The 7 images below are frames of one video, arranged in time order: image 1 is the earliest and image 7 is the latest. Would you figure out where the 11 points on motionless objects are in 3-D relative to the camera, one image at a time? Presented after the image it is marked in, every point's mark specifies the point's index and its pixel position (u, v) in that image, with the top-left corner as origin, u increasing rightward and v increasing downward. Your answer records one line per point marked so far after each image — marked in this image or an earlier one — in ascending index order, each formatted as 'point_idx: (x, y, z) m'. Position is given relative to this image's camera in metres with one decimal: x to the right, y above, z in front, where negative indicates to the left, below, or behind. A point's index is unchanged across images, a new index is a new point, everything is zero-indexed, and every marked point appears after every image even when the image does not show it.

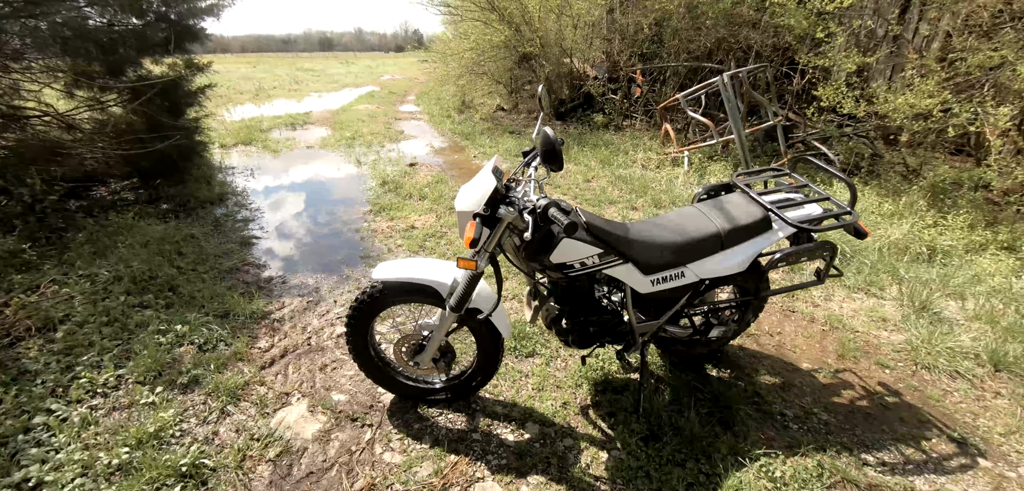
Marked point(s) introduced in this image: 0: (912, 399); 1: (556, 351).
0: (+2.3, -0.9, +2.7) m
1: (+0.3, -0.6, +2.9) m
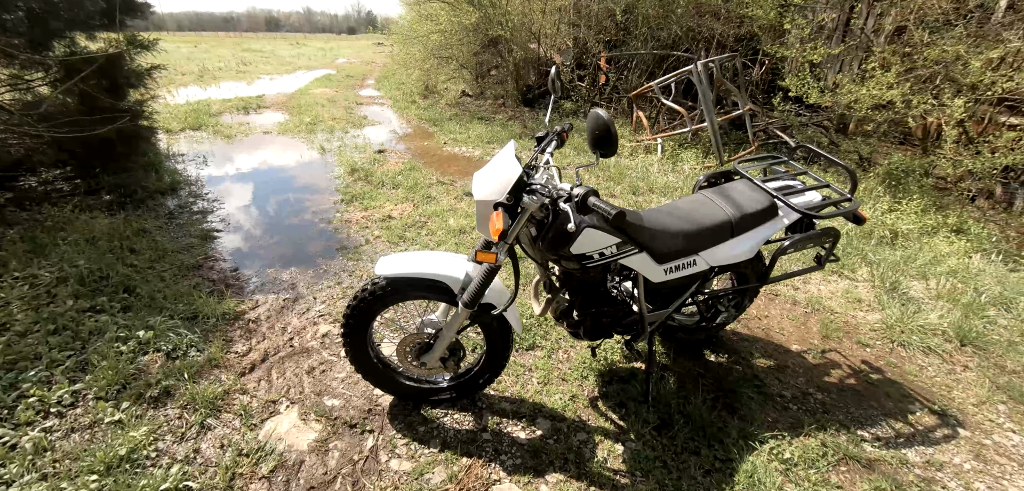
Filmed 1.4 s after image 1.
0: (+2.3, -0.8, +2.9) m
1: (+0.3, -0.6, +2.8) m
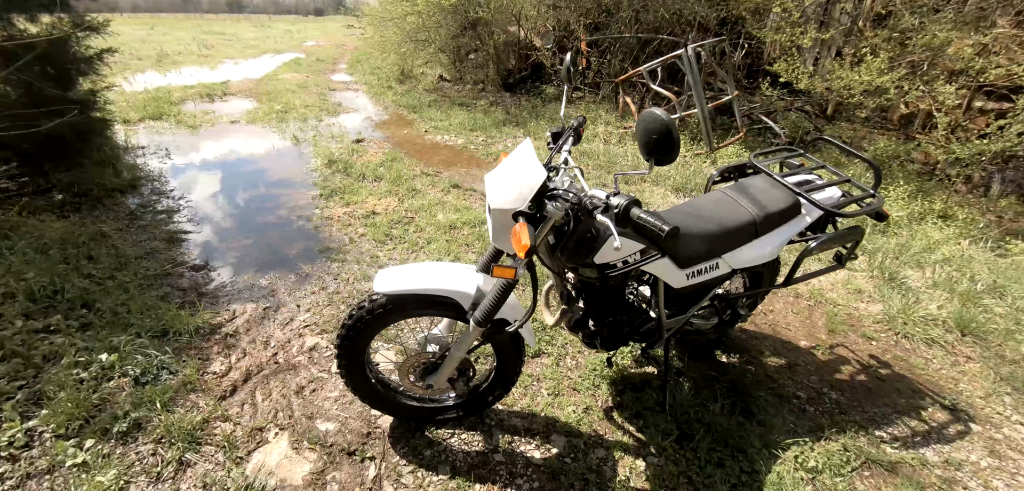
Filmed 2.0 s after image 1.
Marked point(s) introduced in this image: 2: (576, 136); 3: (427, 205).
0: (+2.3, -0.7, +2.9) m
1: (+0.3, -0.6, +2.6) m
2: (+0.2, +0.4, +1.9) m
3: (-0.7, +0.3, +4.1) m
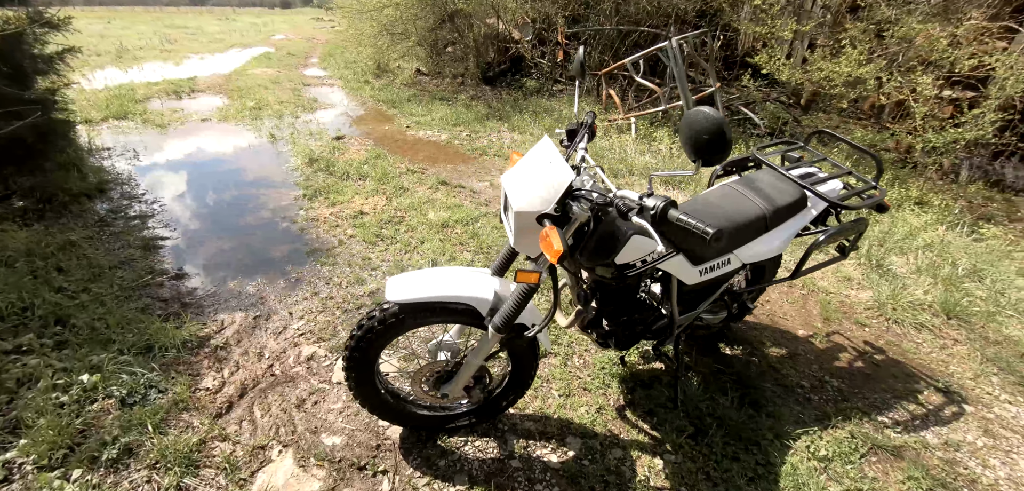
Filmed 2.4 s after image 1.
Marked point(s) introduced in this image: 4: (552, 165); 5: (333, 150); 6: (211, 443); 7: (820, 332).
0: (+2.4, -0.7, +2.9) m
1: (+0.3, -0.6, +2.6) m
2: (+0.3, +0.4, +1.8) m
3: (-0.8, +0.3, +3.9) m
4: (+0.1, +0.3, +1.5) m
5: (-1.8, +1.0, +4.8) m
6: (-1.3, -0.8, +2.0) m
7: (+2.0, -0.5, +3.0) m
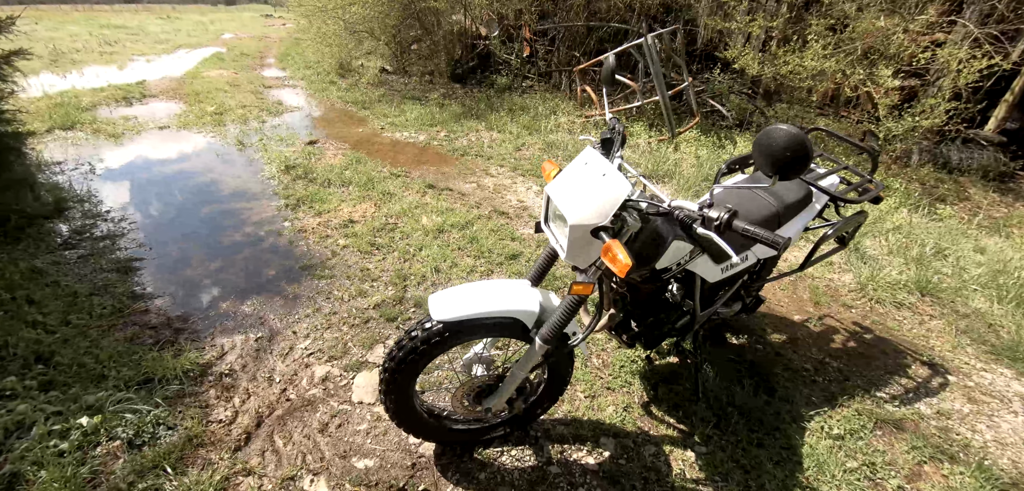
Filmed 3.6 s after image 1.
0: (+2.4, -0.6, +3.1) m
1: (+0.4, -0.6, +2.6) m
2: (+0.4, +0.4, +1.8) m
3: (-0.9, +0.3, +3.9) m
4: (+0.3, +0.2, +1.5) m
5: (-2.0, +0.9, +4.6) m
6: (-1.1, -0.9, +1.9) m
7: (+2.0, -0.5, +3.2) m
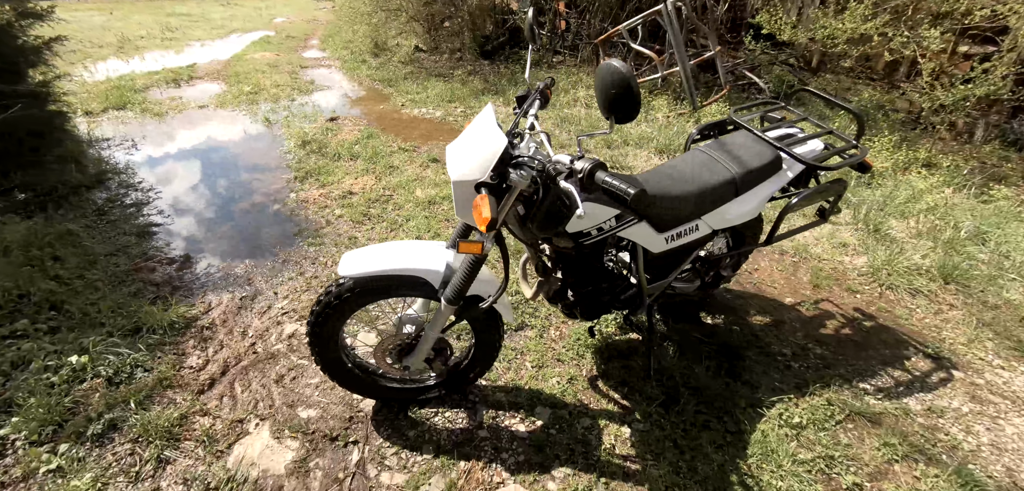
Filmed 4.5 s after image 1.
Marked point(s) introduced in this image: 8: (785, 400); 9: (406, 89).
0: (+2.3, -0.4, +2.9) m
1: (+0.2, -0.4, +2.6) m
2: (+0.1, +0.5, +1.8) m
3: (-0.9, +0.5, +4.0) m
4: (-0.1, +0.3, +1.5) m
5: (-1.9, +1.2, +4.9) m
6: (-1.4, -0.8, +2.1) m
7: (+1.8, -0.3, +3.0) m
8: (+1.3, -0.7, +2.3) m
9: (-1.4, +2.0, +6.1) m
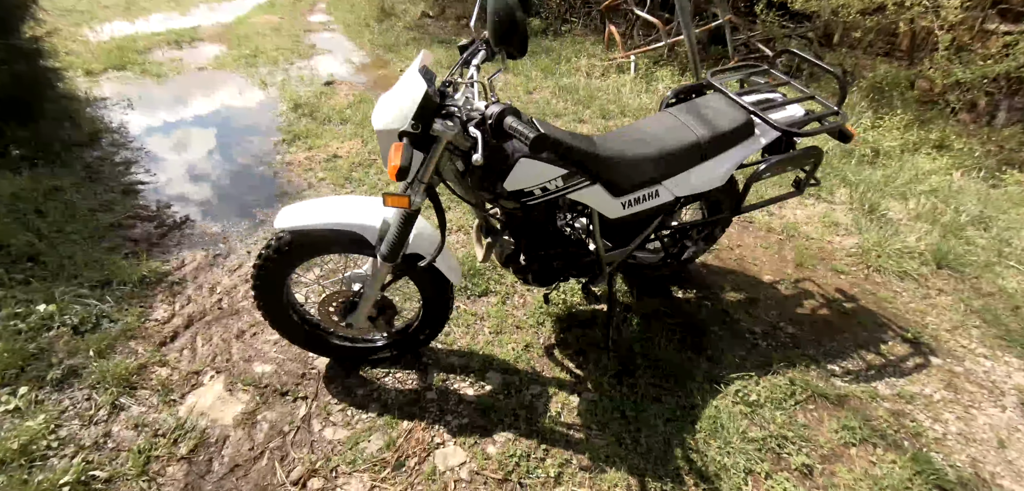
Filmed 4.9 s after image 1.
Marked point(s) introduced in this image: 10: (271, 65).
0: (+2.1, -0.3, +2.7) m
1: (0.0, -0.2, +2.6) m
2: (-0.1, +0.7, +1.7) m
3: (-1.0, +0.8, +3.9) m
4: (-0.3, +0.5, +1.4) m
5: (-2.0, +1.5, +4.8) m
6: (-1.7, -0.6, +2.2) m
7: (+1.7, -0.2, +2.9) m
8: (+1.1, -0.6, +2.2) m
9: (-1.3, +2.4, +6.0) m
10: (-2.8, +2.1, +5.5) m
